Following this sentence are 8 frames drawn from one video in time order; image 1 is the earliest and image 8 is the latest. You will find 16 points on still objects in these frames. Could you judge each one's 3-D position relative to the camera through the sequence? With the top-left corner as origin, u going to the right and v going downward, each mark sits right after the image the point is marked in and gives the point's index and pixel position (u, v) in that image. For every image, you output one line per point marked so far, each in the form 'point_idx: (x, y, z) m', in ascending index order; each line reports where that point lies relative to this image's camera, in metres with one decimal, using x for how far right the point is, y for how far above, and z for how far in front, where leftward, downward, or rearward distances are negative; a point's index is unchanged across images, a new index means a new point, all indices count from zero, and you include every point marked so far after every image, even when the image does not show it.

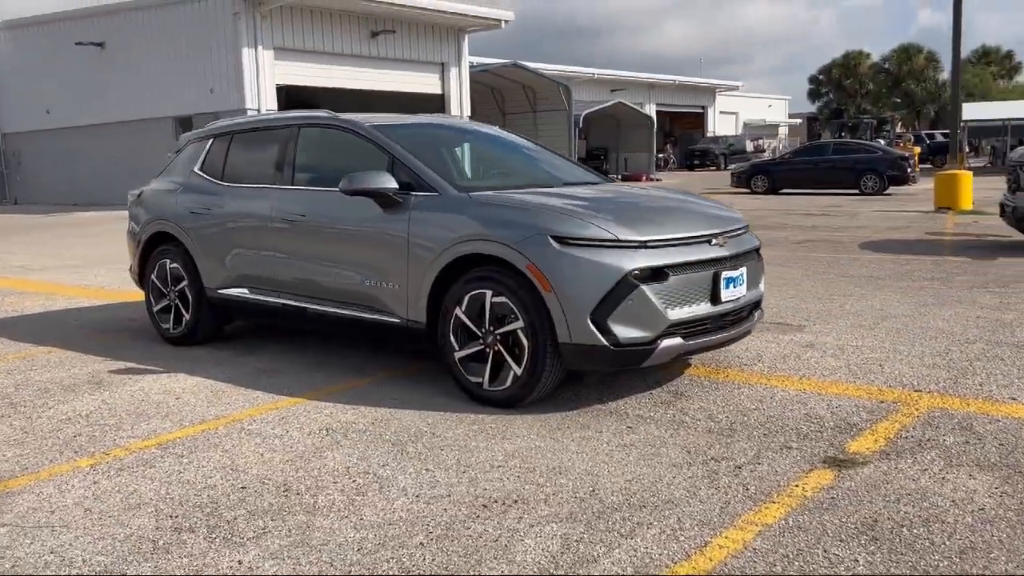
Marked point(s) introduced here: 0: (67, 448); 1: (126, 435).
0: (-2.1, -0.8, +4.4) m
1: (-1.9, -0.7, +4.6) m
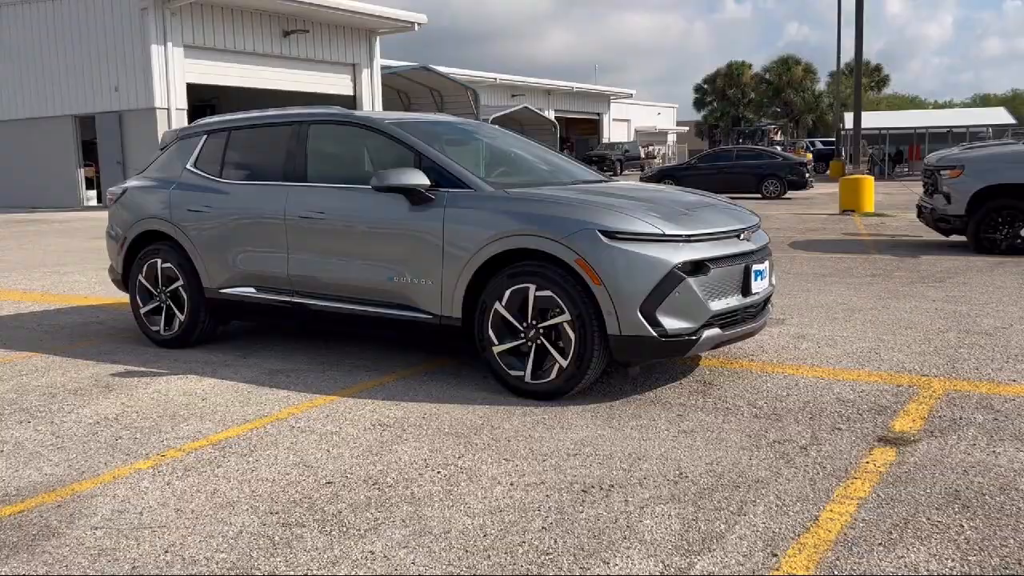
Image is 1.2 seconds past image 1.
0: (-1.8, -0.7, +4.3) m
1: (-1.6, -0.7, +4.5) m
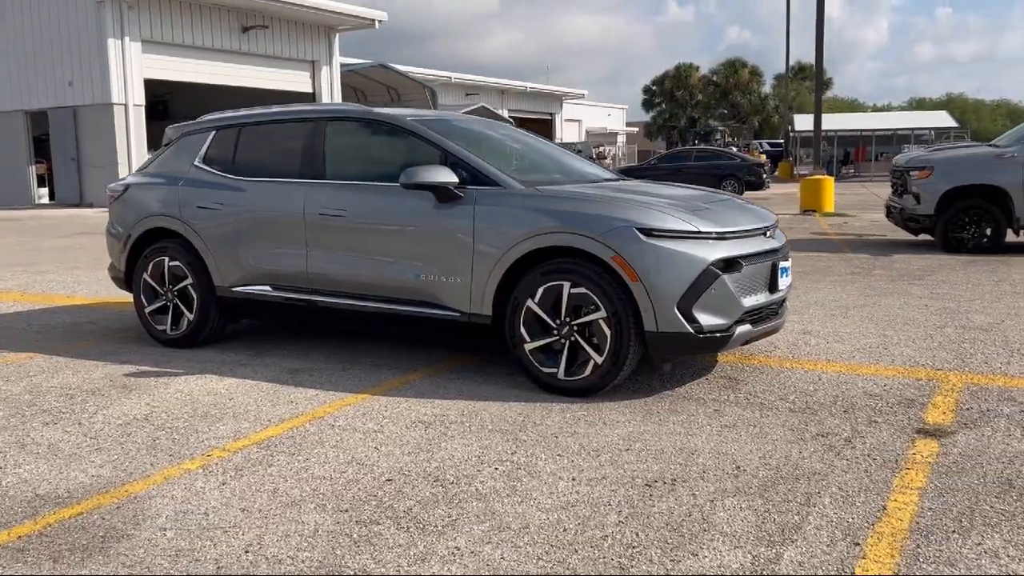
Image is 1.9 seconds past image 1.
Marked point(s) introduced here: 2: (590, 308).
0: (-1.6, -0.7, +4.2) m
1: (-1.4, -0.7, +4.4) m
2: (+0.4, -0.1, +4.9) m
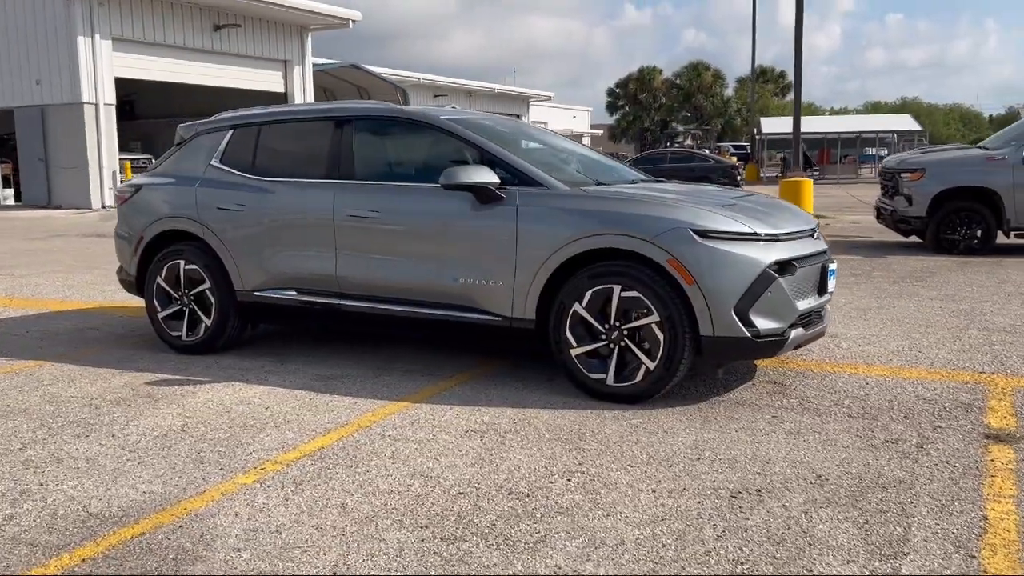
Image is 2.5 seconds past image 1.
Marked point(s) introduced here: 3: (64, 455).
0: (-1.3, -0.8, +4.0) m
1: (-1.1, -0.7, +4.2) m
2: (+0.7, -0.1, +4.8) m
3: (-2.0, -0.7, +4.2) m
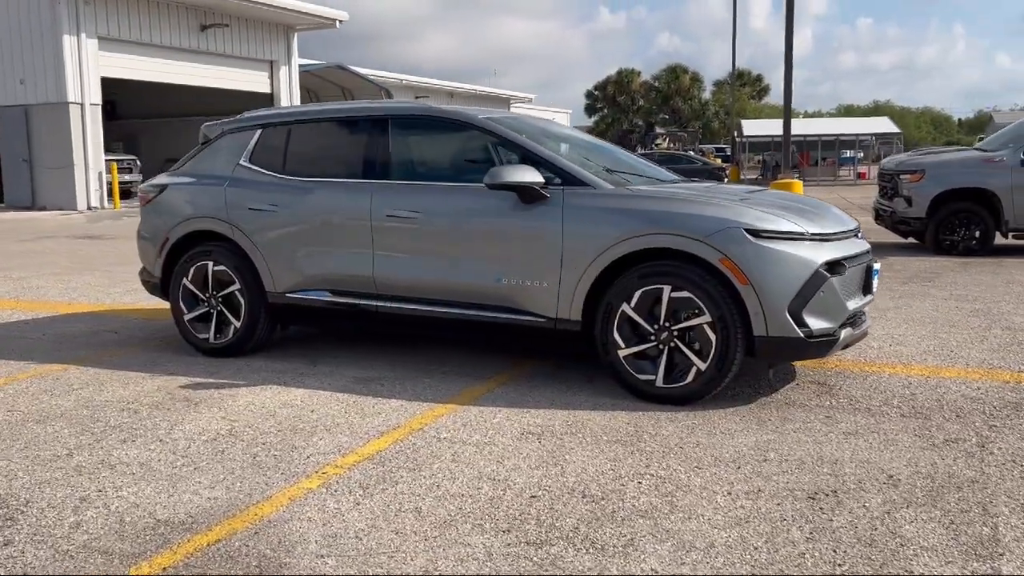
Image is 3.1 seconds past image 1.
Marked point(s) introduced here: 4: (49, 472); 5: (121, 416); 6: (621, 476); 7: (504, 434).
0: (-1.0, -0.8, +3.9) m
1: (-0.9, -0.7, +4.1) m
2: (+0.9, -0.1, +4.7) m
3: (-1.7, -0.7, +4.1) m
4: (-1.9, -0.8, +3.9) m
5: (-2.0, -0.7, +4.7) m
6: (+0.4, -0.8, +3.8) m
7: (0.0, -0.7, +4.4) m
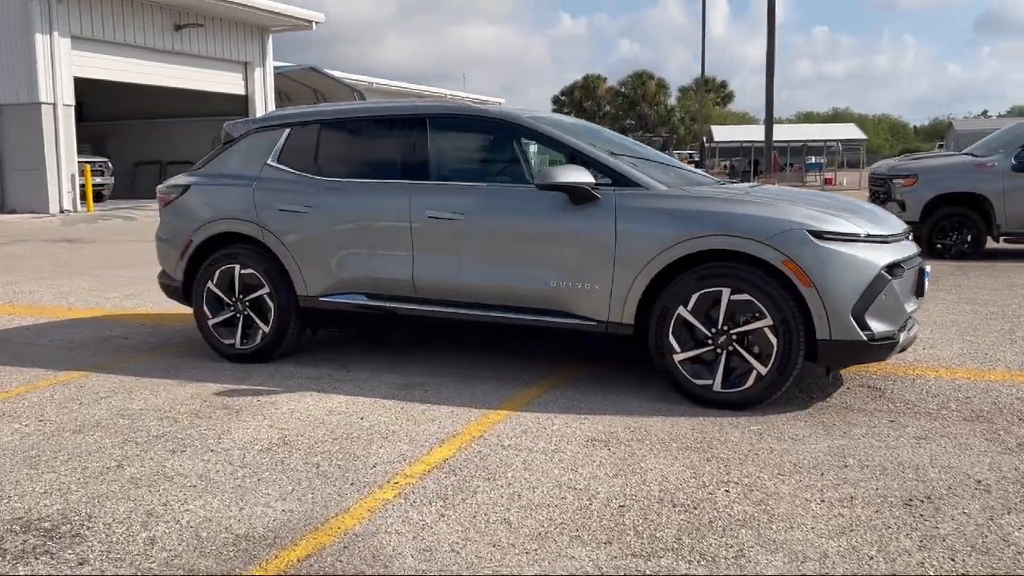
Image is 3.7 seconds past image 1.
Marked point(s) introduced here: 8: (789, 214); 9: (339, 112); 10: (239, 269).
0: (-0.7, -0.8, +3.8) m
1: (-0.6, -0.7, +4.0) m
2: (+1.2, -0.1, +4.6) m
3: (-1.4, -0.8, +3.9) m
4: (-1.6, -0.8, +3.7) m
5: (-1.7, -0.7, +4.5) m
6: (+0.8, -0.8, +3.7) m
7: (+0.3, -0.7, +4.2) m
8: (+1.4, +0.4, +4.7) m
9: (-1.1, +1.1, +5.8) m
10: (-1.7, +0.1, +5.8) m
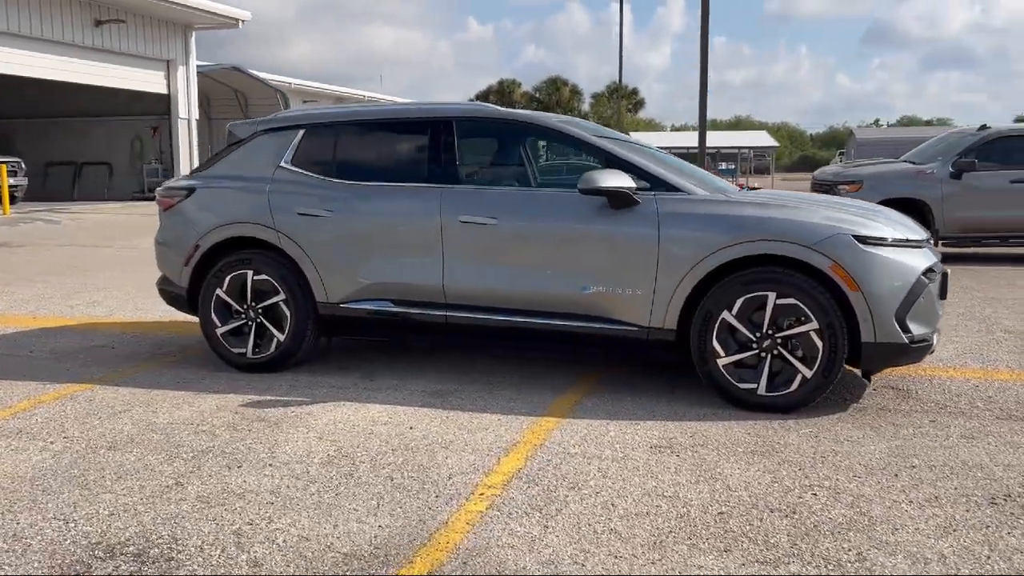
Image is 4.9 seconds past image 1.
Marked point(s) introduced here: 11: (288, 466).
0: (-0.4, -0.8, +3.6) m
1: (-0.2, -0.8, +3.9) m
2: (+1.4, -0.2, +4.7) m
3: (-1.1, -0.8, +3.7) m
4: (-1.3, -0.8, +3.5) m
5: (-1.4, -0.7, +4.3) m
6: (+1.1, -0.8, +3.7) m
7: (+0.5, -0.7, +4.2) m
8: (+1.6, +0.3, +4.8) m
9: (-1.0, +1.1, +5.7) m
10: (-1.6, +0.1, +5.6) m
11: (-0.9, -0.8, +3.9) m
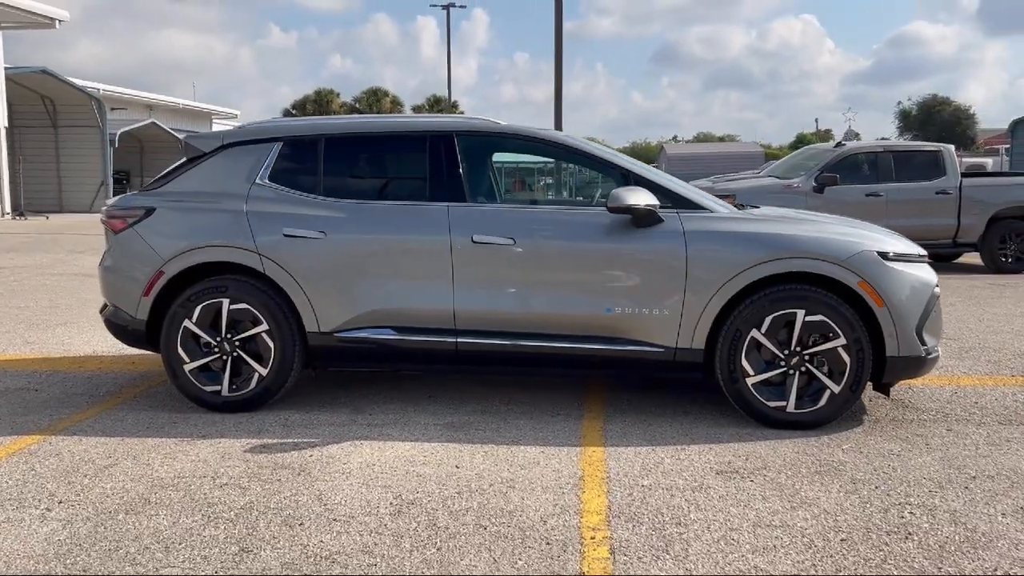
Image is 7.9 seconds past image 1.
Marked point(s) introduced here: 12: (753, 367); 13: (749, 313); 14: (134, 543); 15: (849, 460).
0: (0.0, -0.9, +3.3) m
1: (+0.1, -0.9, +3.6) m
2: (+1.6, -0.2, +4.7) m
3: (-0.7, -0.9, +3.2) m
4: (-0.8, -0.9, +3.0) m
5: (-1.1, -0.8, +3.8) m
6: (+1.5, -0.9, +3.7) m
7: (+0.8, -0.8, +4.1) m
8: (+1.7, +0.3, +4.8) m
9: (-1.0, +0.9, +5.3) m
10: (-1.5, -0.1, +5.0) m
11: (-0.6, -0.9, +3.5) m
12: (+1.2, -0.4, +4.8) m
13: (+1.2, -0.1, +4.8) m
14: (-1.3, -0.9, +3.3) m
15: (+1.5, -0.8, +4.3) m
